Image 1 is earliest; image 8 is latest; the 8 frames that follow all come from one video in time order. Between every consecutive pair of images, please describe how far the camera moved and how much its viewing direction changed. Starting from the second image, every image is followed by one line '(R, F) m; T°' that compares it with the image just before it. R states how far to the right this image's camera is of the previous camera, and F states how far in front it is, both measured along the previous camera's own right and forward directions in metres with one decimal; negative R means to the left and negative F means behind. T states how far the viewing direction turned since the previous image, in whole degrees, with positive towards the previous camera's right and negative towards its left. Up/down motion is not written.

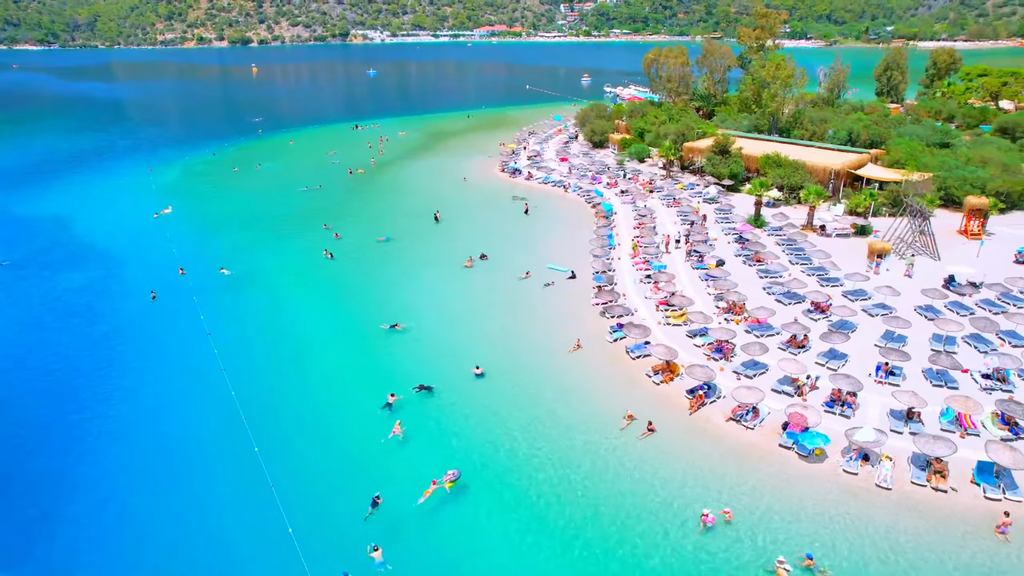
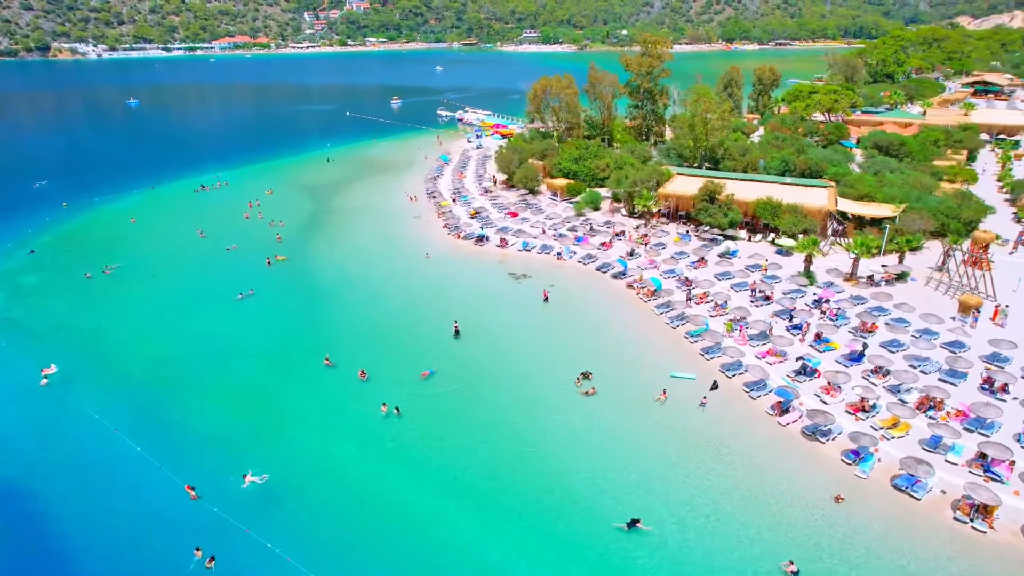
(-12.2, +7.7) m; +20°
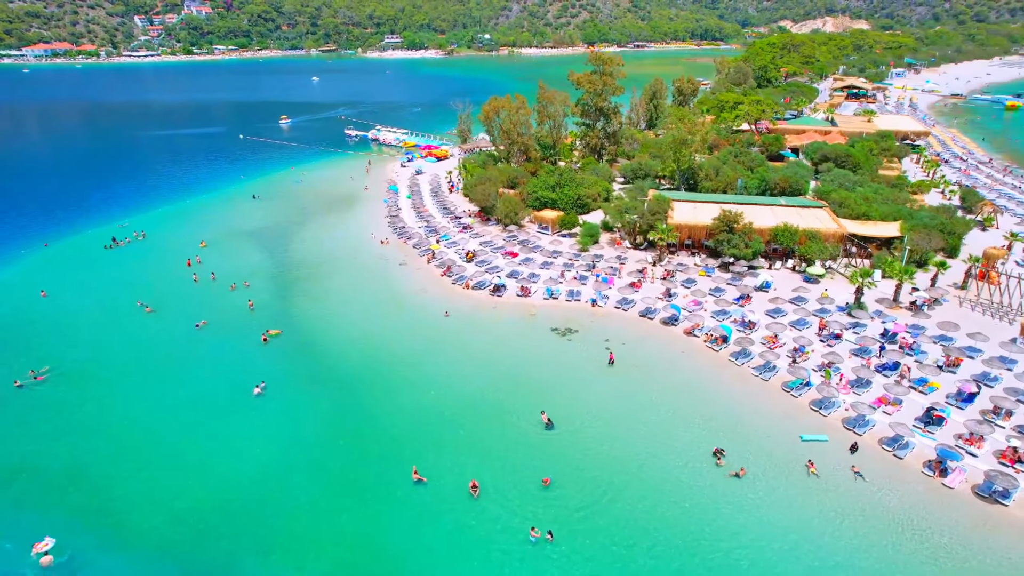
(-8.5, +4.2) m; +12°
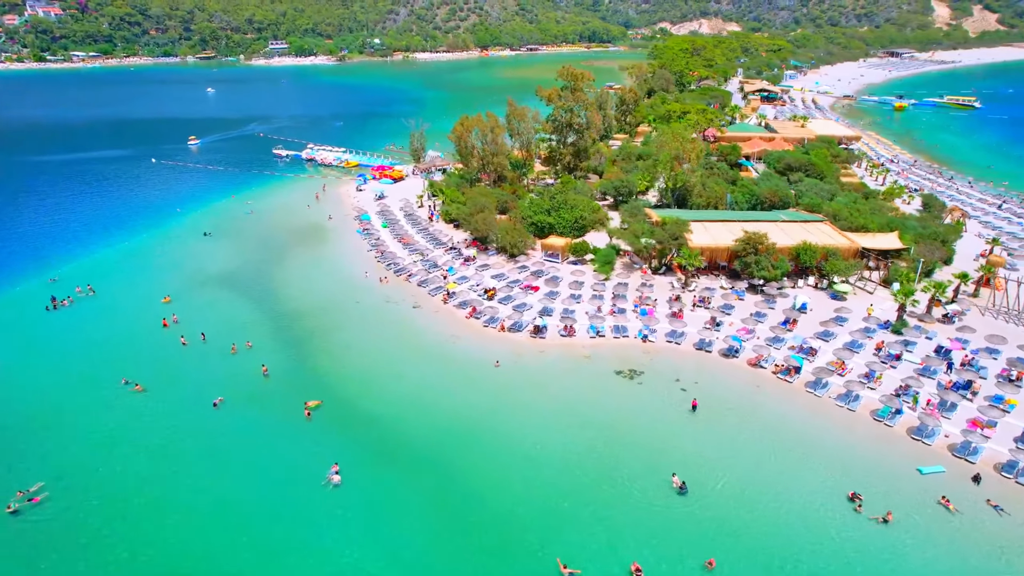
(-7.6, +2.8) m; +9°
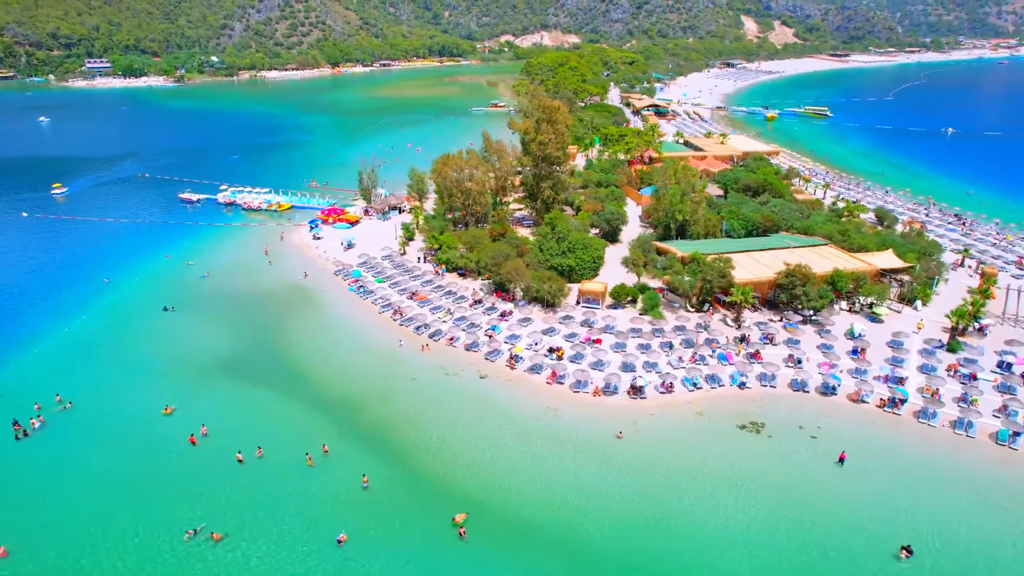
(-11.5, +3.7) m; +13°
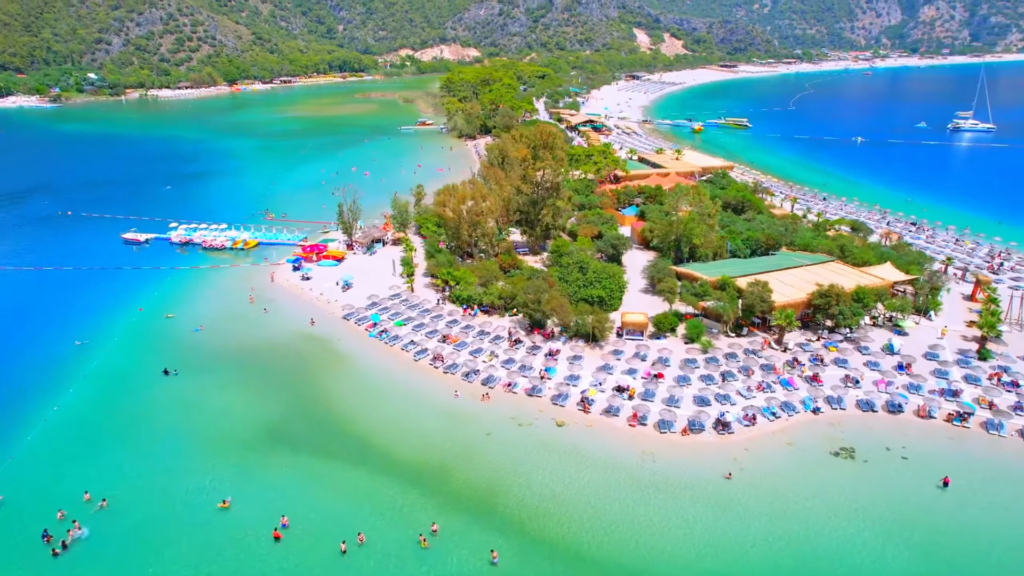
(-8.5, +2.0) m; +9°
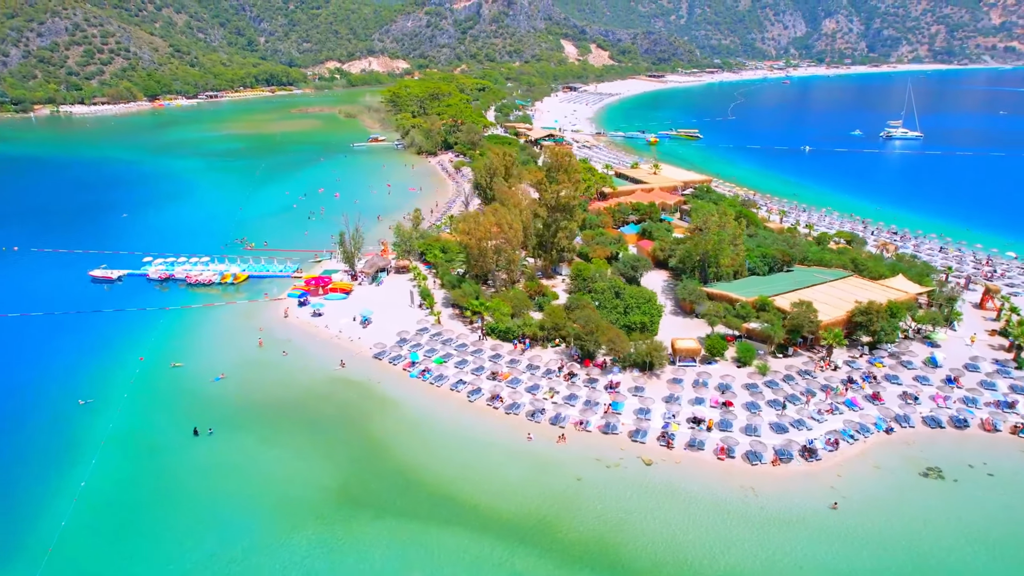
(-7.4, +1.8) m; +6°
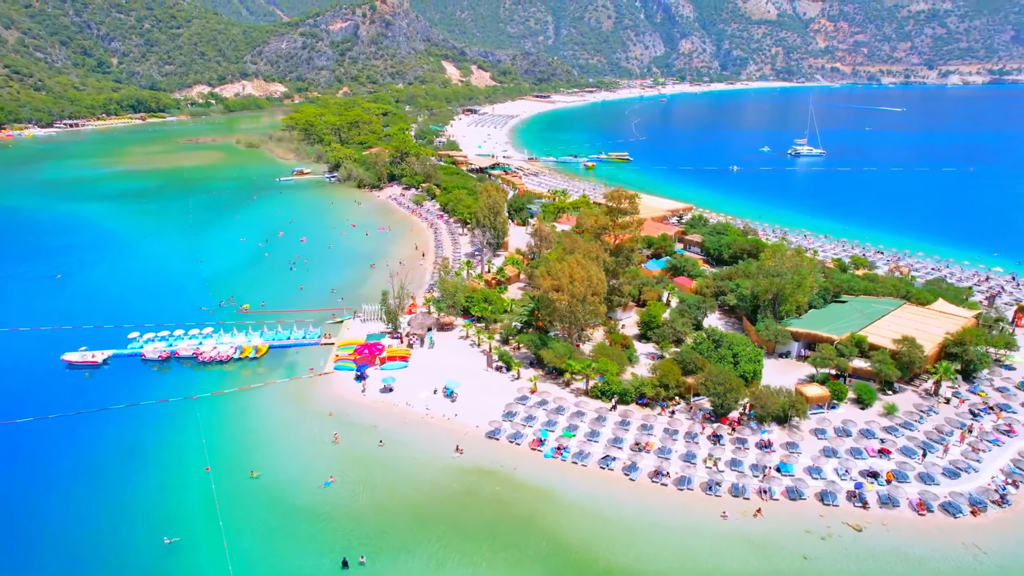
(-14.7, +4.5) m; +11°
